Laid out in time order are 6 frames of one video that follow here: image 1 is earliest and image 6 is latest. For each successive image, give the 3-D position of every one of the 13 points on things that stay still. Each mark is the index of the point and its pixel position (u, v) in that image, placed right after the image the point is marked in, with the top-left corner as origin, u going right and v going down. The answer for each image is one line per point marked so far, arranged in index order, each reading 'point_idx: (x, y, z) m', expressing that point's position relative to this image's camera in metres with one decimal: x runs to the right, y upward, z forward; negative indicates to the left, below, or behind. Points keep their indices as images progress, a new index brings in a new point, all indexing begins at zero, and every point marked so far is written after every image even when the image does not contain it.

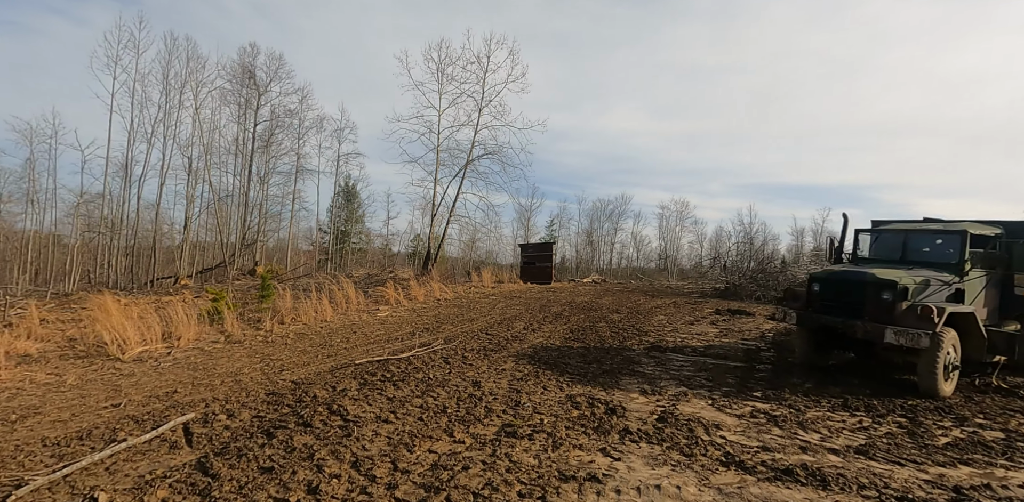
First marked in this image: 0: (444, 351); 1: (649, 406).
0: (-0.9, -1.4, +6.3) m
1: (+1.3, -1.5, +4.3) m
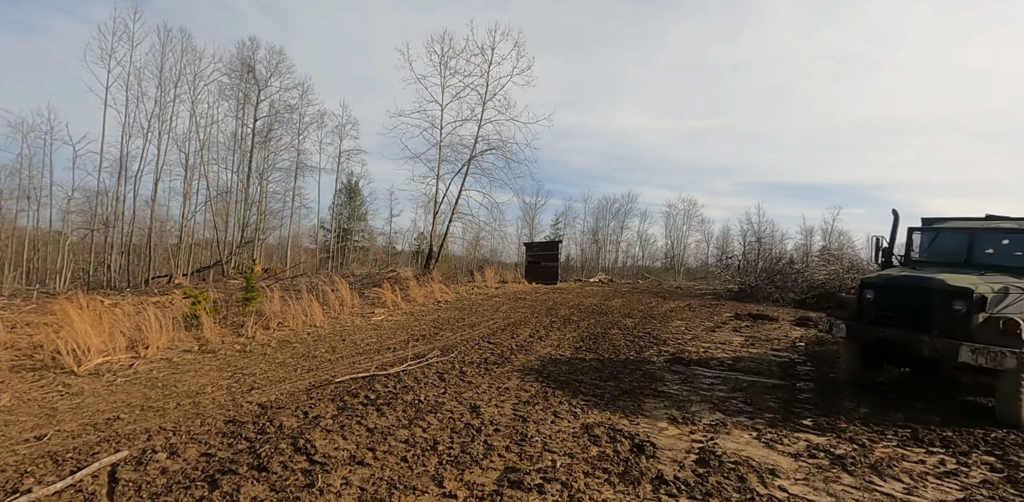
0: (-0.9, -1.4, +5.5) m
1: (+1.3, -1.5, +3.5) m
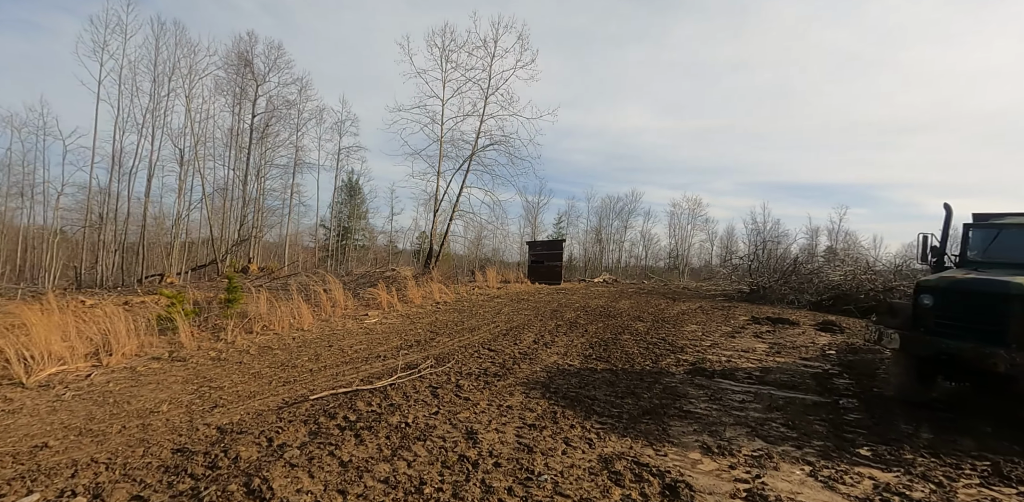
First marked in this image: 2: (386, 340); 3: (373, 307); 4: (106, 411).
0: (-0.9, -1.4, +4.9) m
1: (+1.3, -1.5, +2.9) m
2: (-2.0, -1.4, +7.2) m
3: (-3.2, -1.3, +10.5) m
4: (-3.6, -1.4, +4.0) m
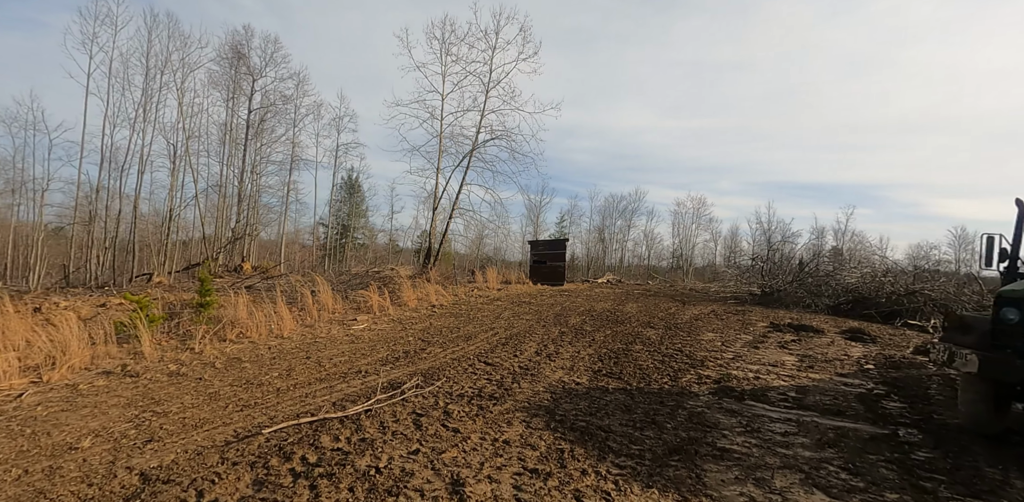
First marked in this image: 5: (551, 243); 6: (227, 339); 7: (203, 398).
0: (-0.9, -1.4, +4.2) m
1: (+1.3, -1.5, +2.2) m
2: (-2.0, -1.4, +6.5) m
3: (-3.2, -1.3, +9.8) m
4: (-3.6, -1.4, +3.3) m
5: (+1.7, +0.3, +19.4) m
6: (-4.4, -1.4, +7.0) m
7: (-2.9, -1.4, +4.3) m
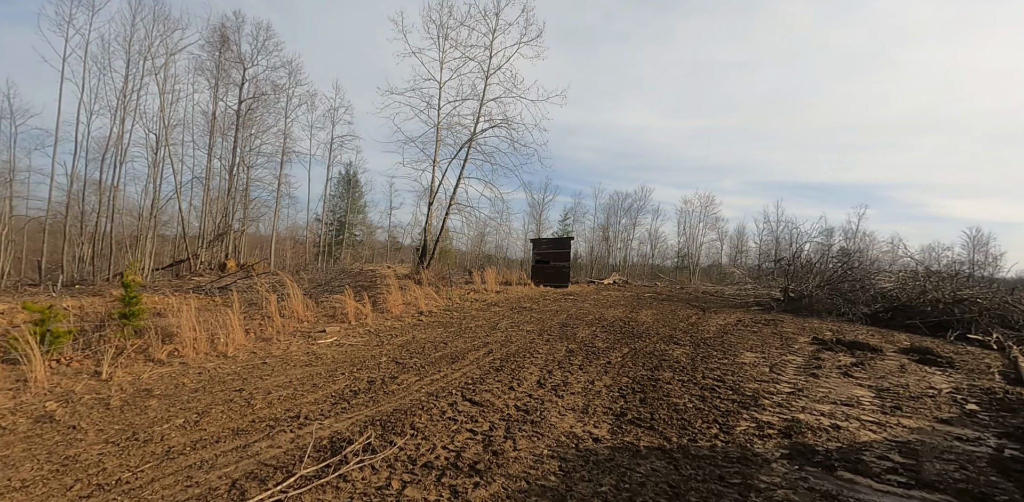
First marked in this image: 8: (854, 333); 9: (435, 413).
0: (-0.9, -1.4, +2.8) m
1: (+1.3, -1.5, +0.8) m
2: (-2.1, -1.4, +5.1) m
3: (-3.2, -1.3, +8.4) m
4: (-3.7, -1.4, +1.9) m
5: (+1.7, +0.4, +18.0) m
6: (-4.4, -1.3, +5.7) m
7: (-3.0, -1.4, +3.0) m
8: (+6.9, -1.6, +9.2) m
9: (-0.7, -1.4, +4.0) m
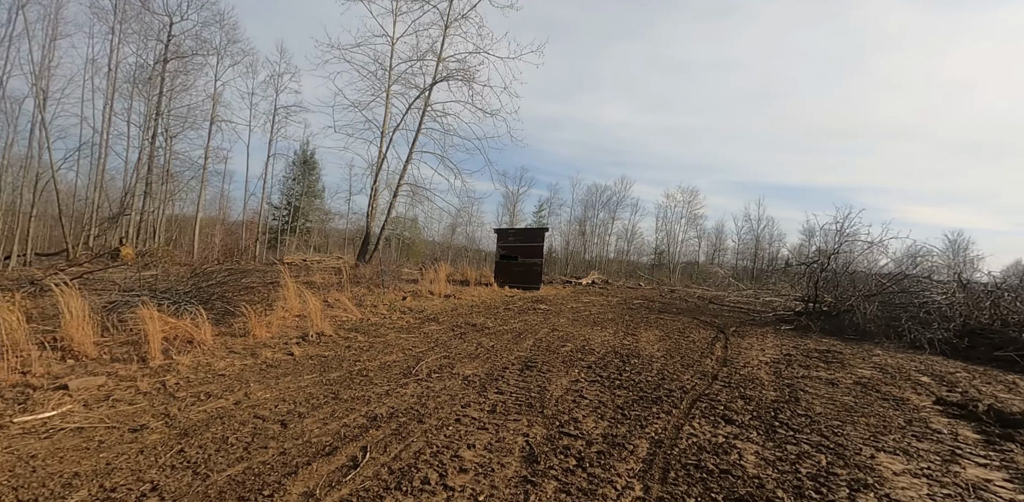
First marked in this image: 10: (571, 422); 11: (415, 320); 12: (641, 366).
0: (-1.4, -1.4, -0.7) m
1: (+0.8, -1.6, -2.6) m
2: (-2.7, -1.3, +1.5) m
3: (-4.0, -1.1, +4.8) m
4: (-4.1, -1.3, -1.7) m
5: (+0.4, +0.6, +14.6) m
6: (-5.1, -1.2, +2.0) m
7: (-3.5, -1.3, -0.7) m
8: (+6.0, -1.7, +6.1) m
9: (-1.2, -1.4, +0.5) m
10: (+0.5, -1.4, +3.8) m
11: (-1.7, -1.2, +8.0) m
12: (+1.6, -1.4, +5.7) m
